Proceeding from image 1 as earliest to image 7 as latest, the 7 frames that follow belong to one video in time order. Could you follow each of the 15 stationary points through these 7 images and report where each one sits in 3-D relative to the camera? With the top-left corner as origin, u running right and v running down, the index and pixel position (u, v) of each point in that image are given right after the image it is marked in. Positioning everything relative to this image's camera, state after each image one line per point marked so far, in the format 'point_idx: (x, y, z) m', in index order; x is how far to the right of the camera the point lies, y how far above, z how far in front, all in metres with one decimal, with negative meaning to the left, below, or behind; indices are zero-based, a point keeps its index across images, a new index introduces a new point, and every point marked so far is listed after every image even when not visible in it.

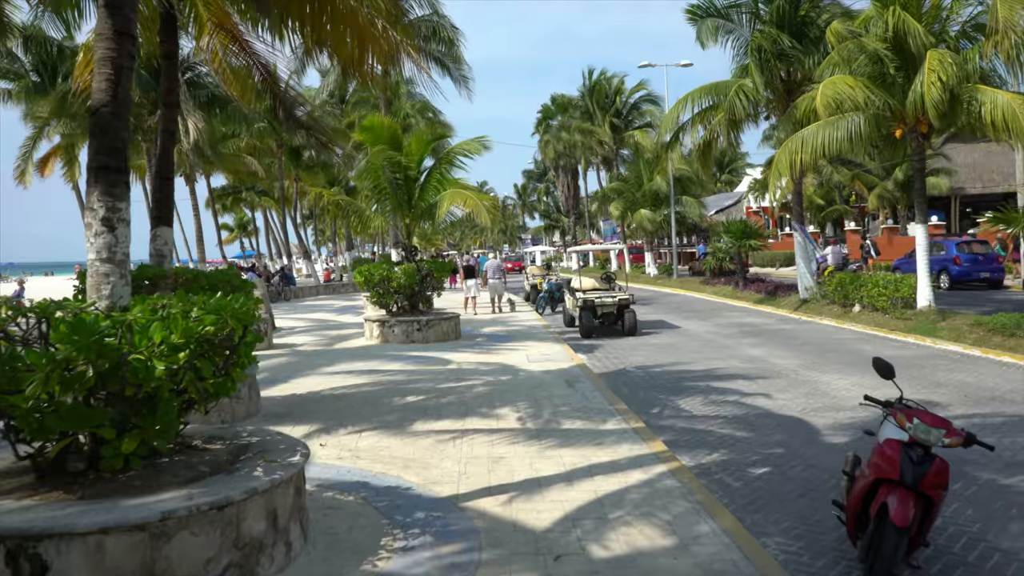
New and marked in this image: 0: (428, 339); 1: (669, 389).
0: (-1.5, -0.9, +14.2) m
1: (+2.0, -1.3, +9.9) m
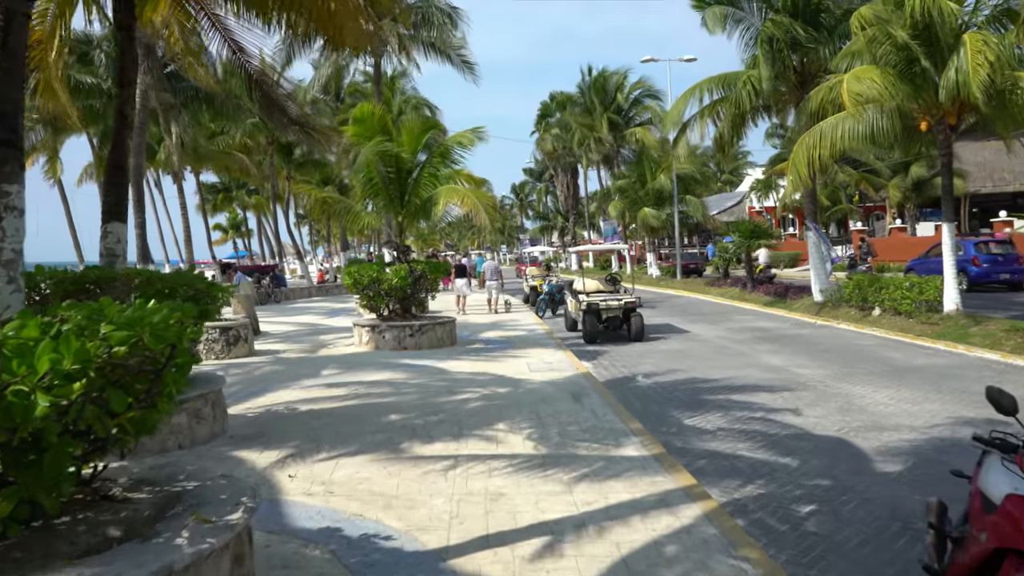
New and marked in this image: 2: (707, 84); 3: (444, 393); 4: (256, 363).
0: (-1.5, -1.0, +13.2) m
1: (+2.0, -1.3, +9.0) m
2: (+4.6, +4.8, +18.6) m
3: (-0.8, -1.2, +9.1) m
4: (-3.9, -1.2, +11.7) m
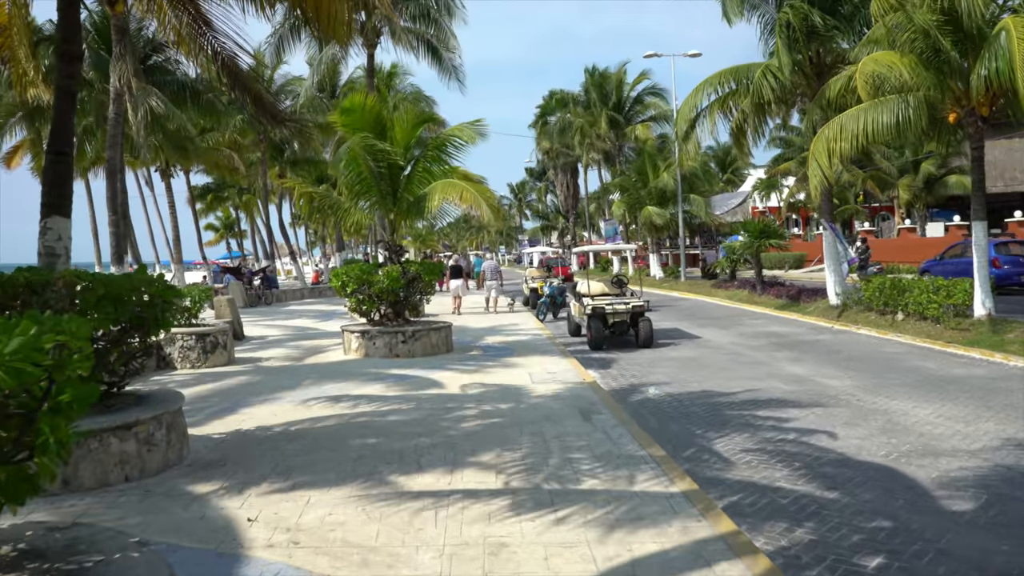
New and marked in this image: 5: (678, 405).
0: (-1.5, -1.0, +12.3) m
1: (+2.0, -1.4, +8.0) m
2: (+4.6, +4.7, +17.7) m
3: (-0.8, -1.3, +8.2) m
4: (-3.8, -1.2, +10.8) m
5: (+1.9, -1.4, +8.9) m
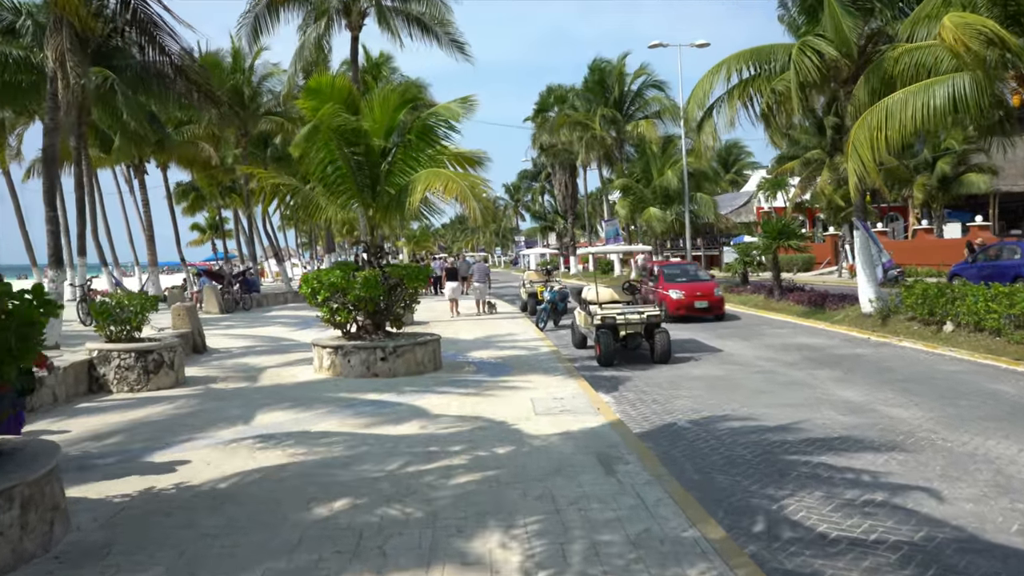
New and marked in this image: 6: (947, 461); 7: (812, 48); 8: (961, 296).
0: (-1.6, -1.1, +10.5) m
1: (+2.0, -1.5, +6.3) m
2: (+4.6, +4.6, +15.9) m
3: (-0.8, -1.4, +6.4) m
4: (-3.9, -1.3, +9.0) m
5: (+1.9, -1.5, +7.2) m
6: (+3.6, -1.4, +6.4) m
7: (+5.6, +4.5, +14.6) m
8: (+7.4, -0.1, +12.8) m
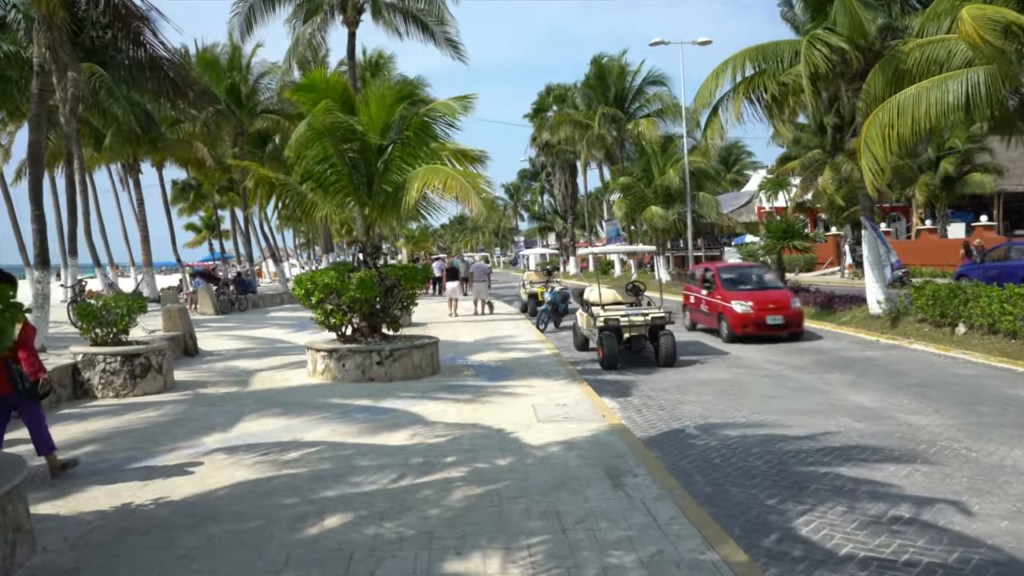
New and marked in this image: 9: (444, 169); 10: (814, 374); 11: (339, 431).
0: (-1.6, -1.1, +10.2) m
1: (+2.0, -1.5, +5.9) m
2: (+4.6, +4.6, +15.6) m
3: (-0.8, -1.4, +6.0) m
4: (-3.9, -1.3, +8.6) m
5: (+1.9, -1.5, +6.8) m
6: (+3.6, -1.4, +6.0) m
7: (+5.6, +4.5, +14.3) m
8: (+7.4, -0.2, +12.4) m
9: (-1.0, +1.7, +11.0) m
10: (+4.2, -1.2, +10.8) m
11: (-1.6, -1.3, +7.3) m
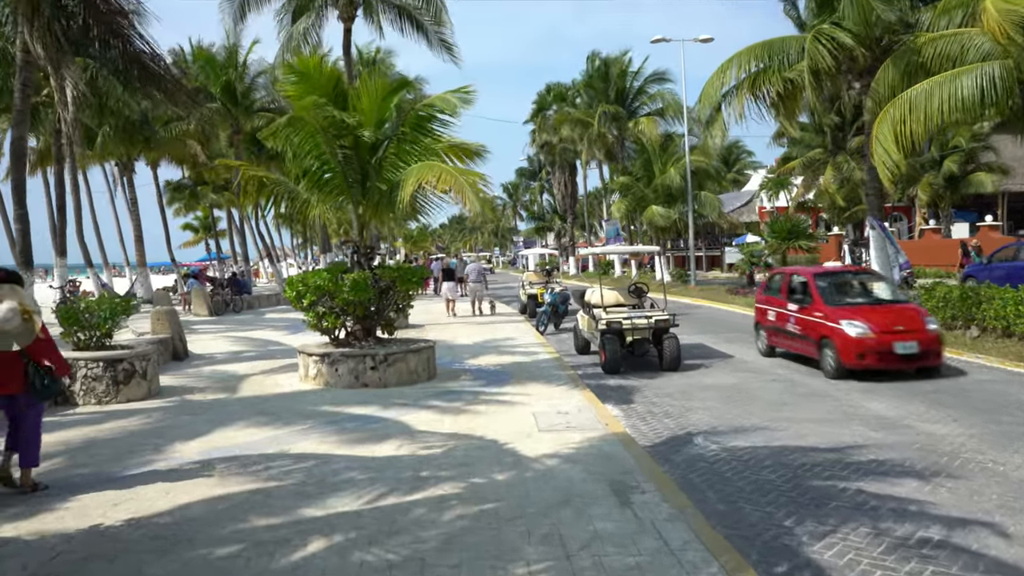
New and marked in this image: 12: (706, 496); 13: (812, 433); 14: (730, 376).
0: (-1.6, -1.2, +9.8) m
1: (+2.0, -1.5, +5.5) m
2: (+4.6, +4.5, +15.2) m
3: (-0.8, -1.4, +5.7) m
4: (-3.9, -1.3, +8.2) m
5: (+1.9, -1.5, +6.4) m
6: (+3.6, -1.4, +5.7) m
7: (+5.6, +4.4, +13.9) m
8: (+7.4, -0.2, +12.1) m
9: (-1.0, +1.6, +10.6) m
10: (+4.2, -1.2, +10.4) m
11: (-1.6, -1.4, +6.9) m
12: (+1.4, -1.5, +5.7) m
13: (+2.9, -1.4, +7.6) m
14: (+3.1, -1.2, +11.0) m
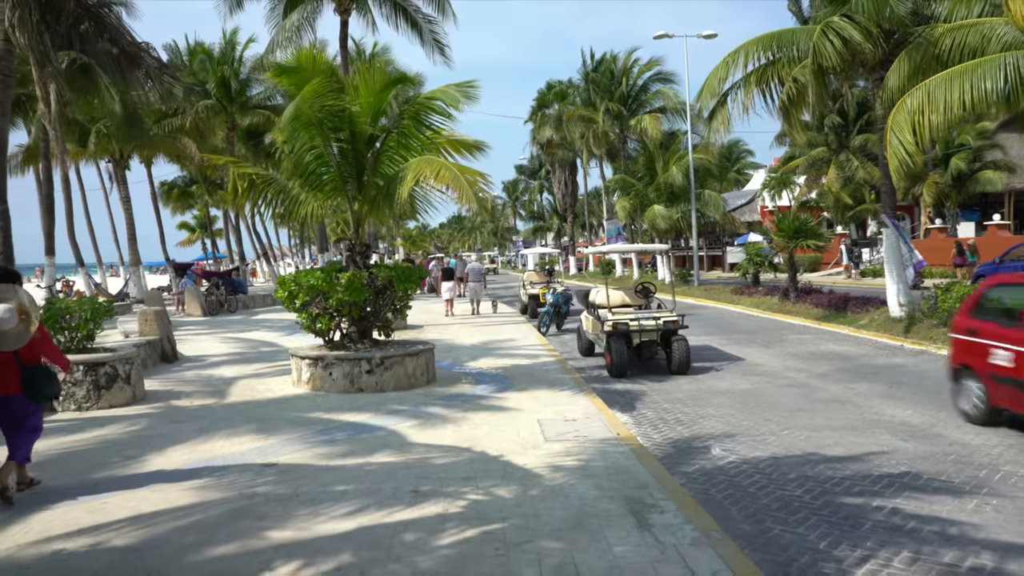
0: (-1.5, -1.2, +9.3) m
1: (+2.1, -1.5, +5.1) m
2: (+4.6, +4.5, +14.7) m
3: (-0.7, -1.4, +5.2) m
4: (-3.8, -1.3, +7.7) m
5: (+1.9, -1.5, +6.0) m
6: (+3.6, -1.4, +5.2) m
7: (+5.6, +4.4, +13.4) m
8: (+7.4, -0.2, +11.6) m
9: (-0.9, +1.6, +10.1) m
10: (+4.2, -1.2, +9.9) m
11: (-1.6, -1.4, +6.5) m
12: (+1.5, -1.5, +5.3) m
13: (+3.0, -1.4, +7.1) m
14: (+3.1, -1.2, +10.5) m
